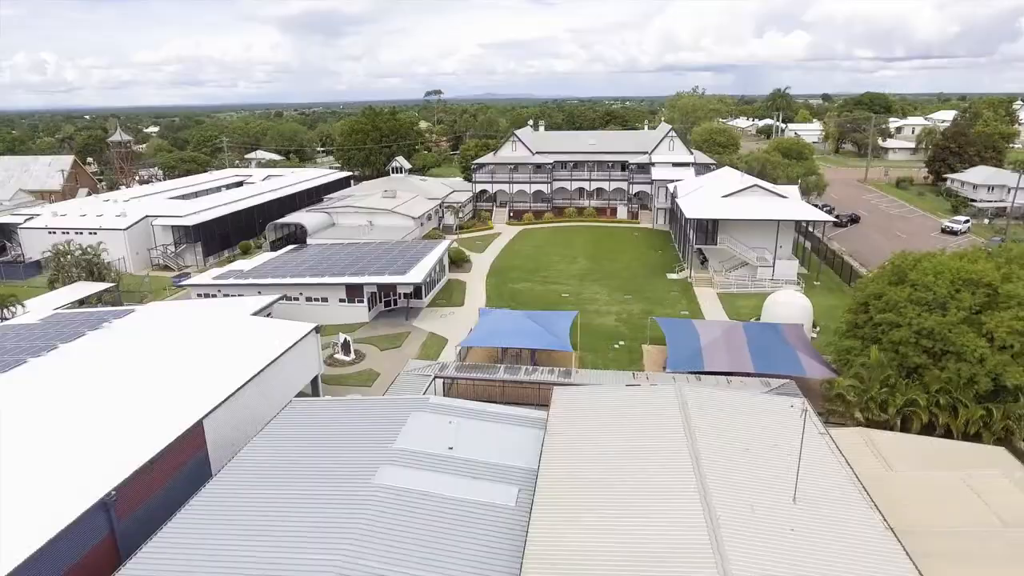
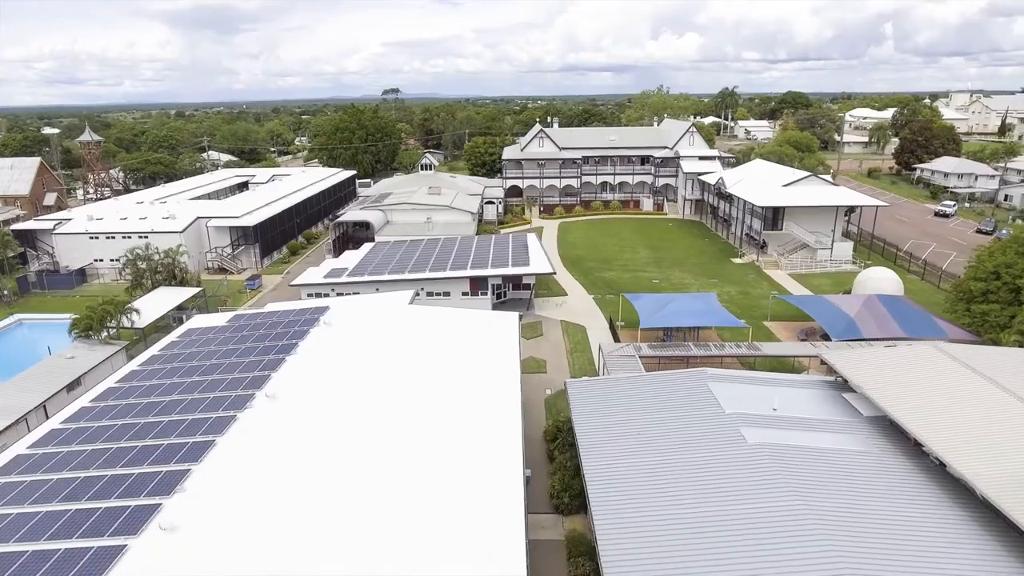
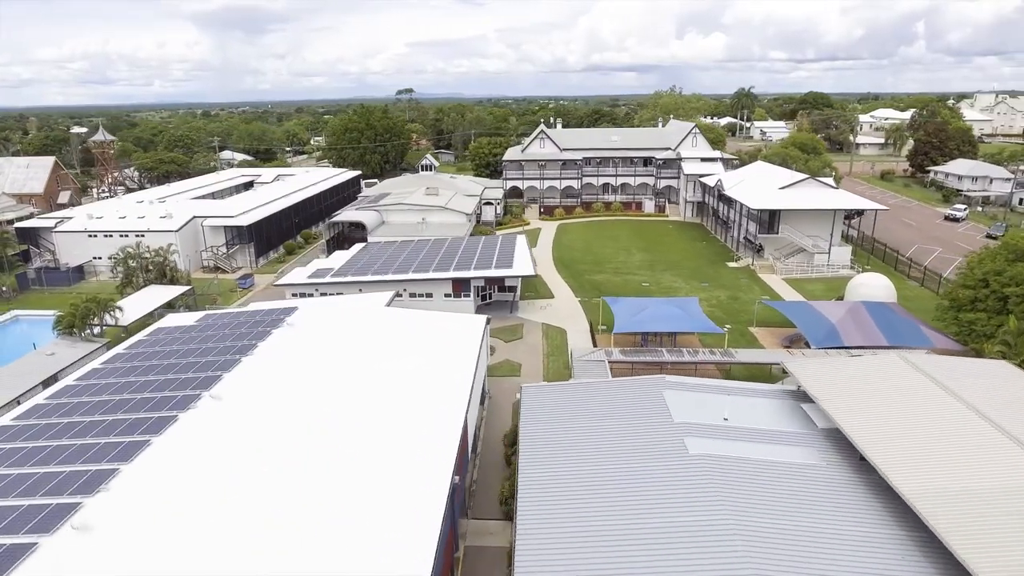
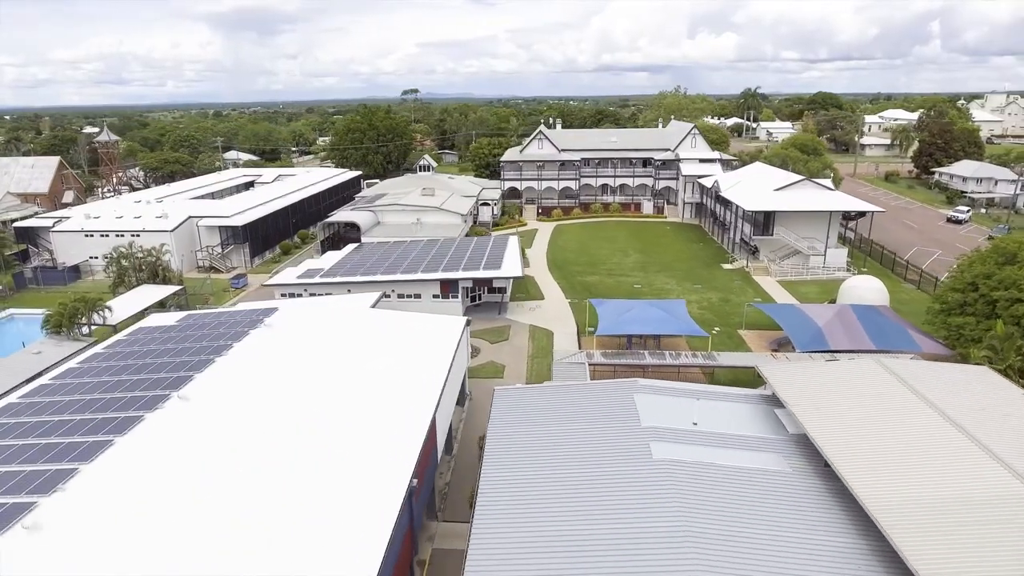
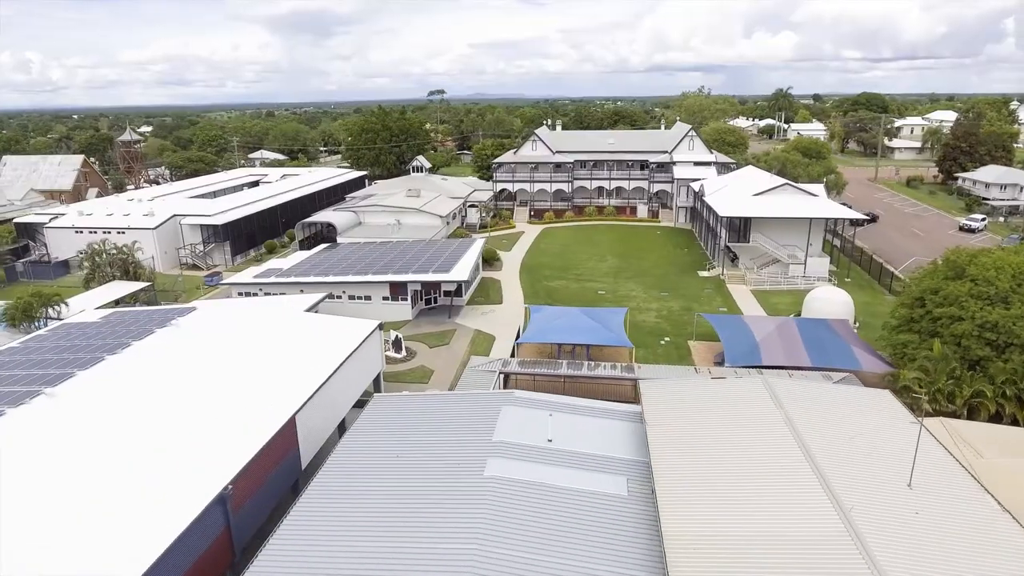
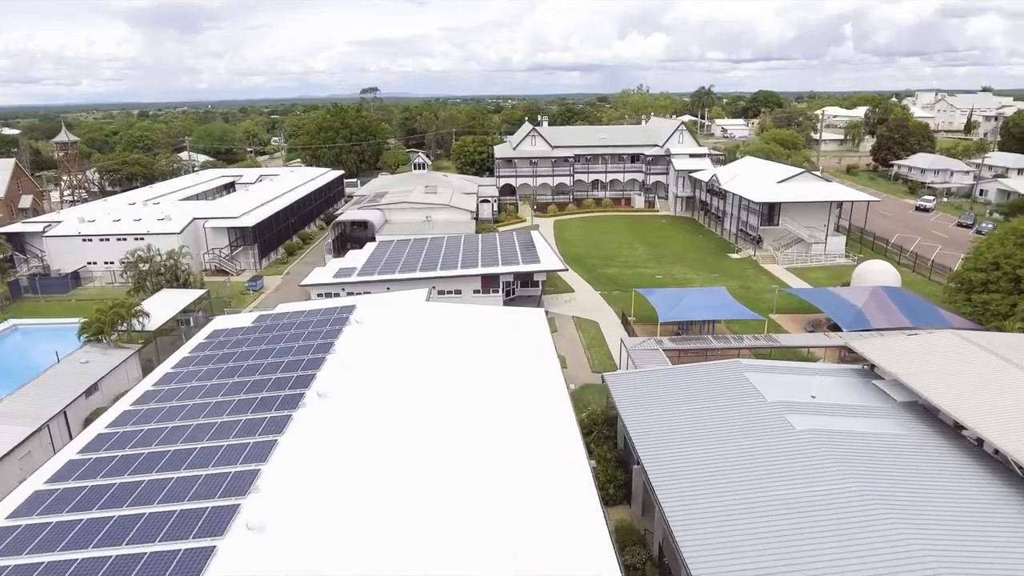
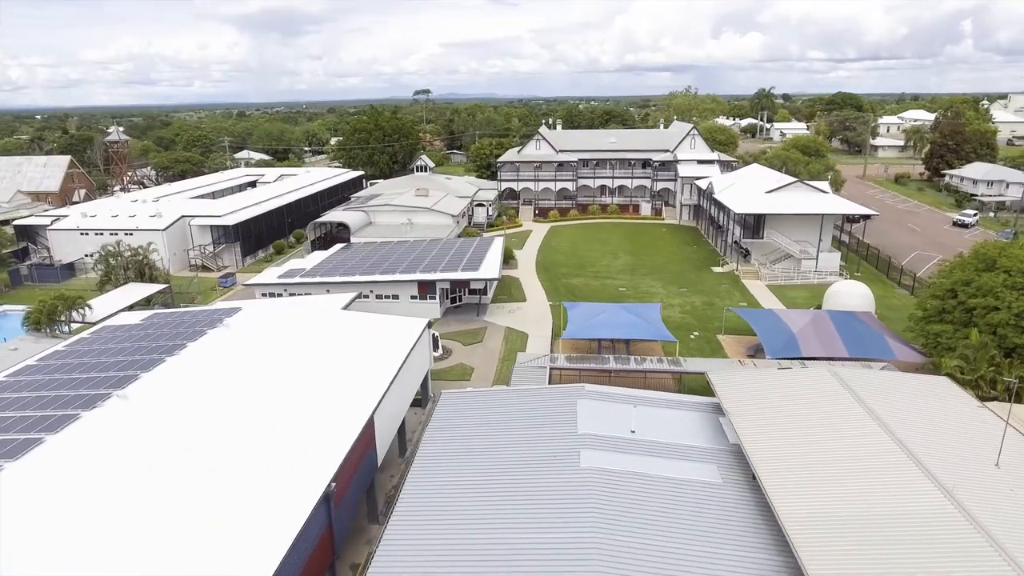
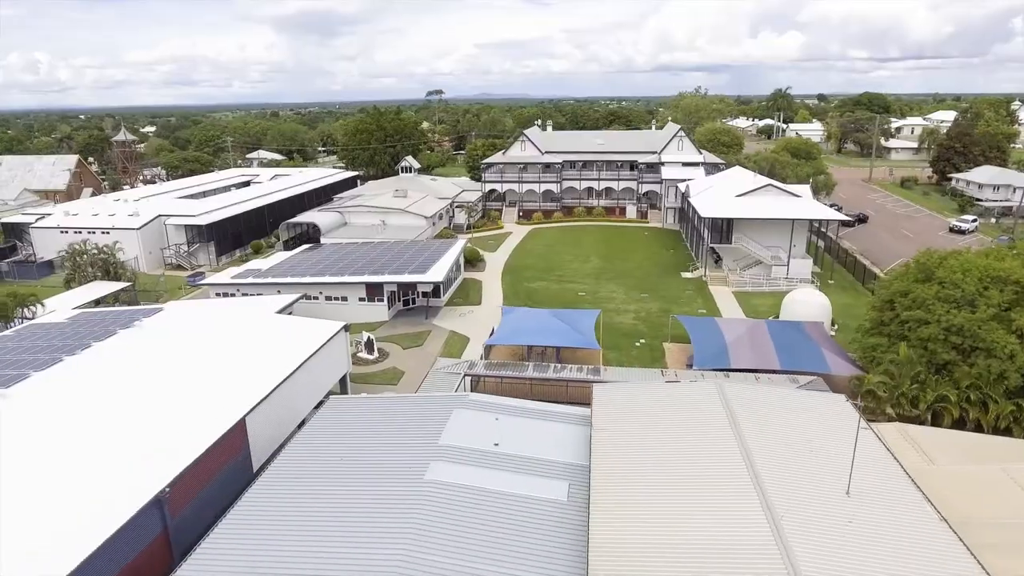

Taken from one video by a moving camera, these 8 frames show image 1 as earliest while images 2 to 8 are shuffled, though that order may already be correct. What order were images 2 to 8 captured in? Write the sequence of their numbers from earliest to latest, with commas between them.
8, 5, 7, 4, 3, 2, 6
